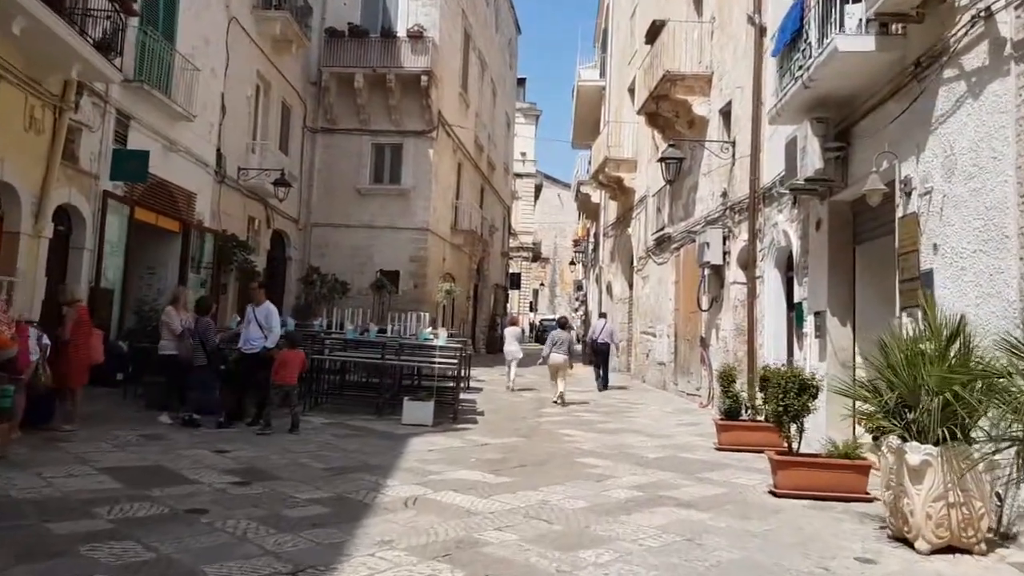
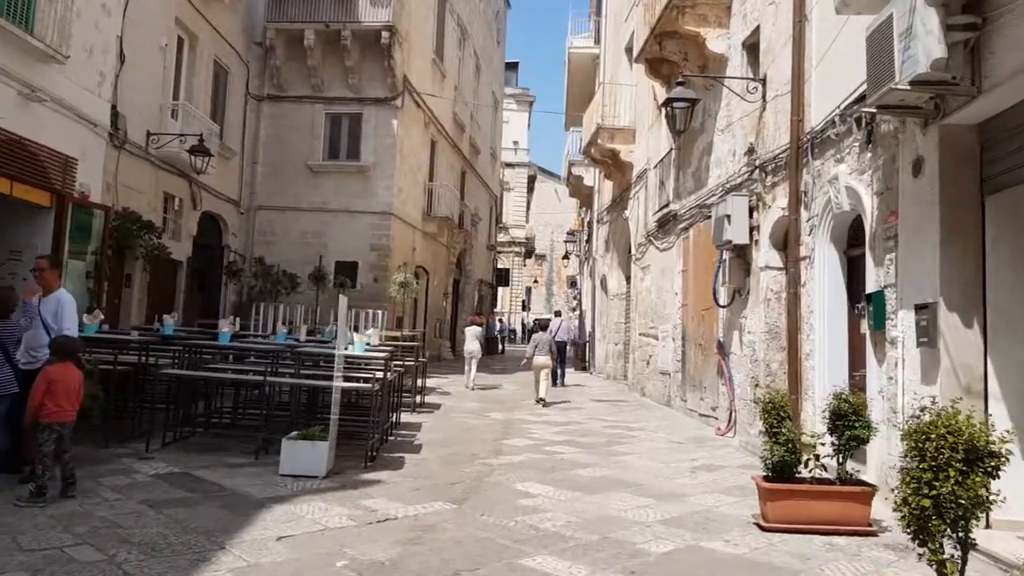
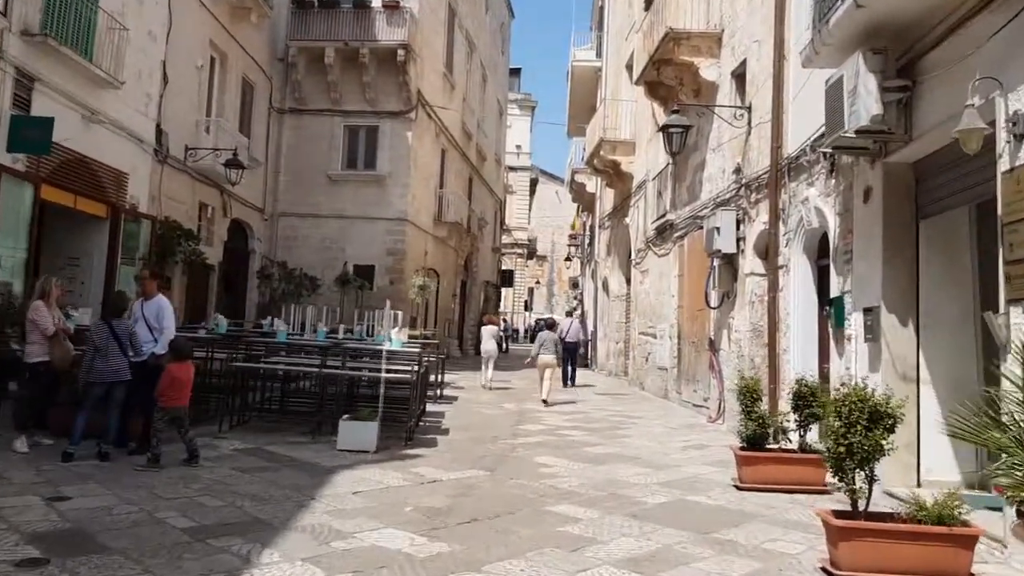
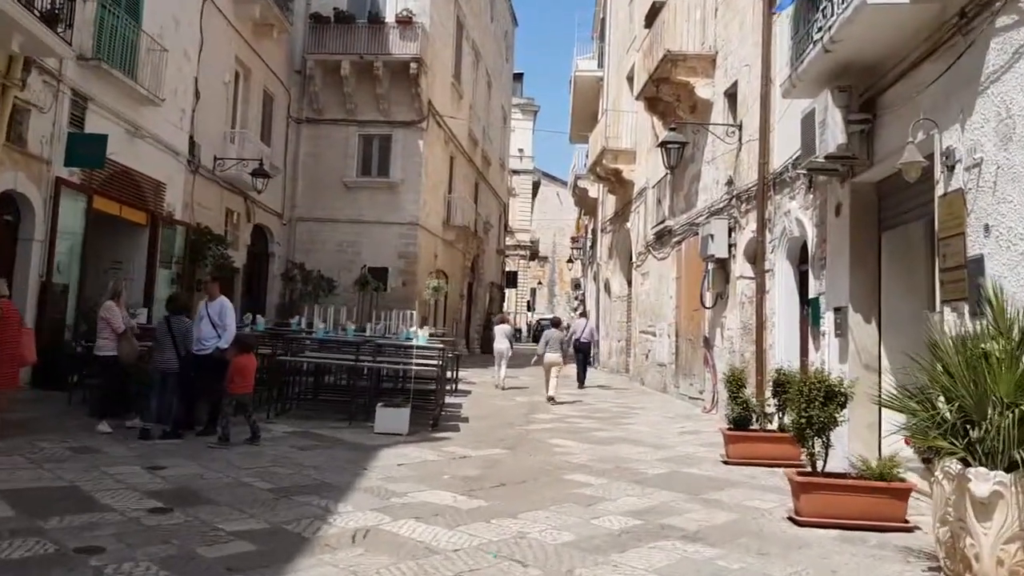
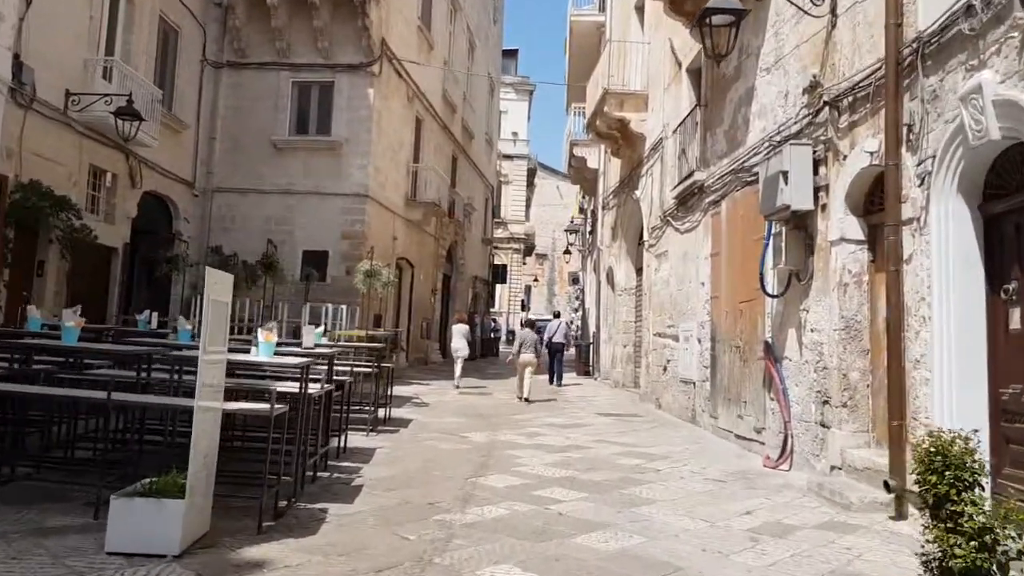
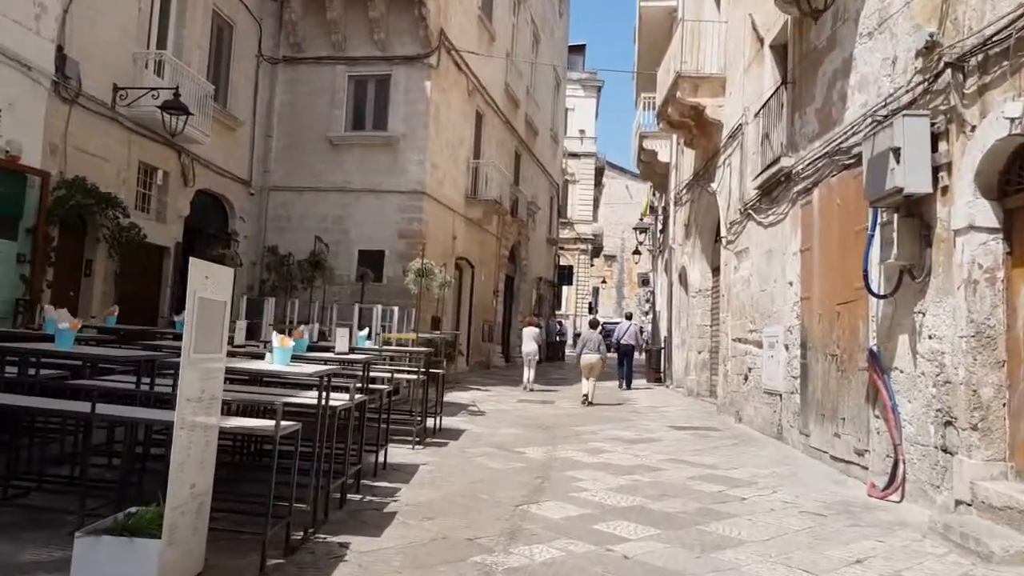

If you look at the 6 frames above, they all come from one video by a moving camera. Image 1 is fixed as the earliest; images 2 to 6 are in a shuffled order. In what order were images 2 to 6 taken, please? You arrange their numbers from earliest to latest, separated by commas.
4, 3, 2, 5, 6
